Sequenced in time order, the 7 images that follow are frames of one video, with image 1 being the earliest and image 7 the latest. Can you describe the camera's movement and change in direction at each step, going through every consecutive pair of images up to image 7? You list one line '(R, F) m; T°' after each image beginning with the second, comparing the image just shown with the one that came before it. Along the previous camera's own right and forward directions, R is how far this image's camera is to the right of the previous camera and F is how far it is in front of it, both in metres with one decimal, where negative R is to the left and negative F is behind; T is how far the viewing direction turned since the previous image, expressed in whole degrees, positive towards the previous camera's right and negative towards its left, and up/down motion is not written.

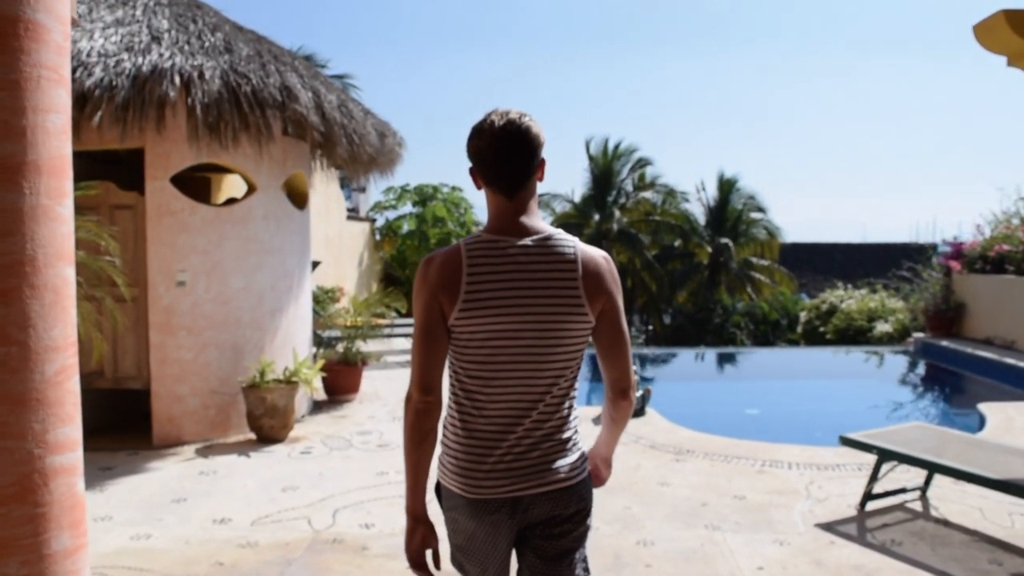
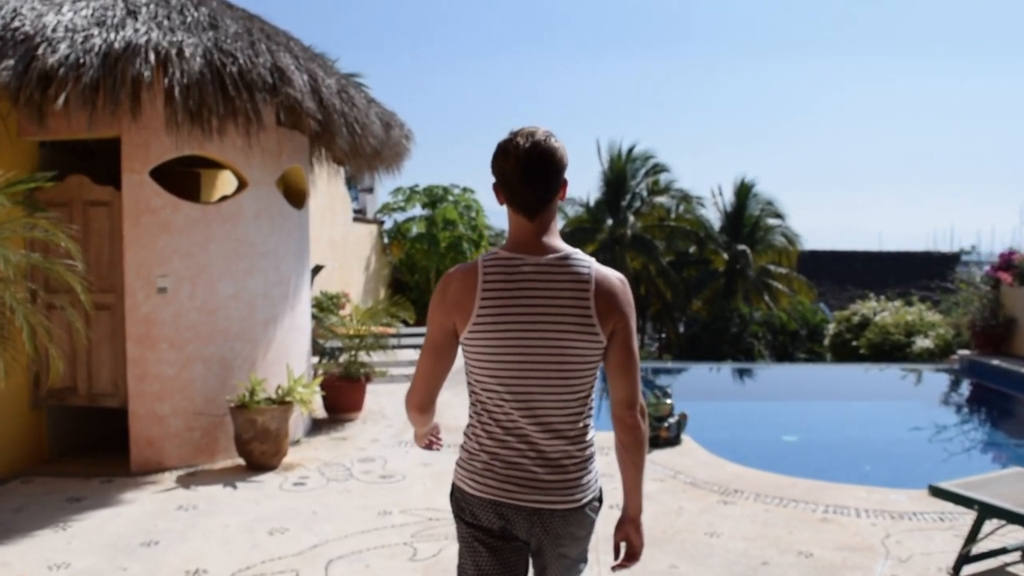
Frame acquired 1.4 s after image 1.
(-0.1, +0.8) m; -1°
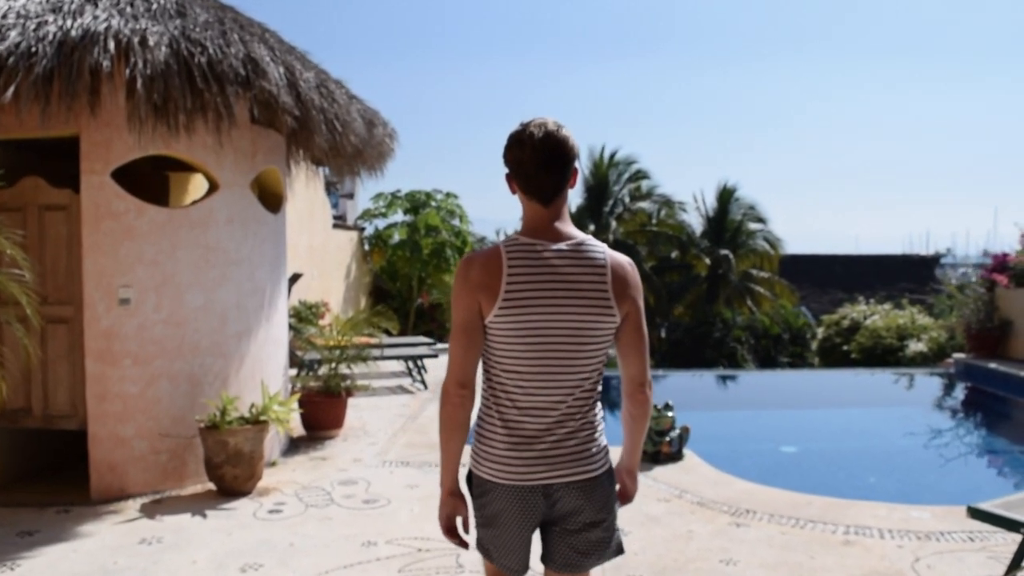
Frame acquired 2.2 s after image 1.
(-0.1, +0.4) m; +1°
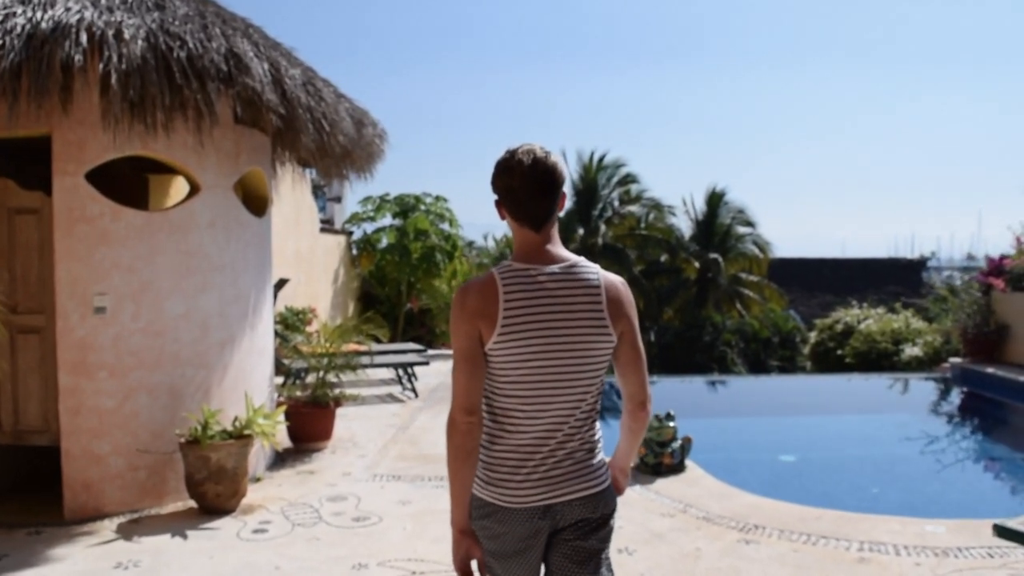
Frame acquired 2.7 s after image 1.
(0.0, +0.2) m; +1°
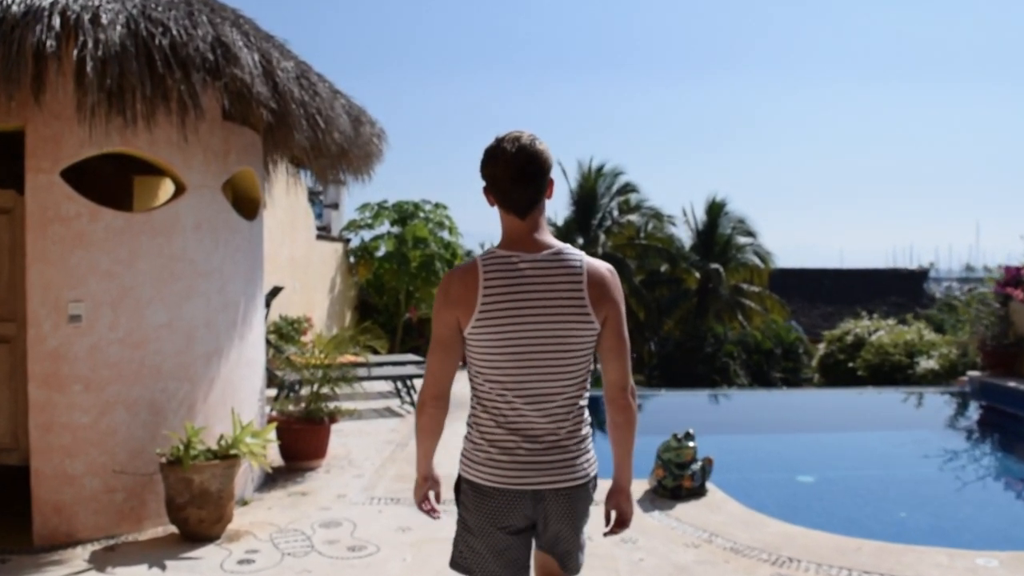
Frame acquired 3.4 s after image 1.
(-0.1, +0.4) m; 0°
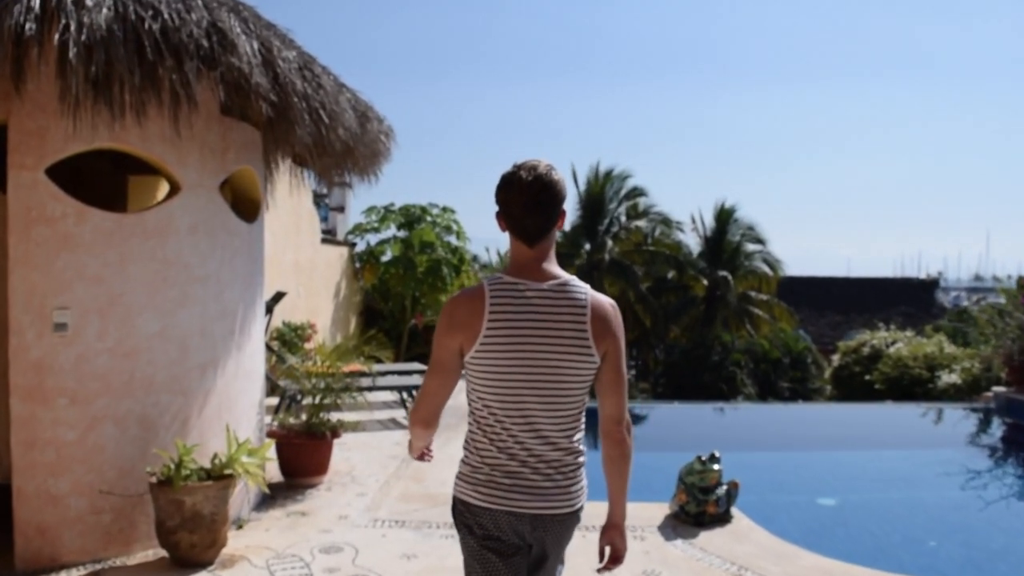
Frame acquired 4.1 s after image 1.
(-0.1, +0.3) m; 0°
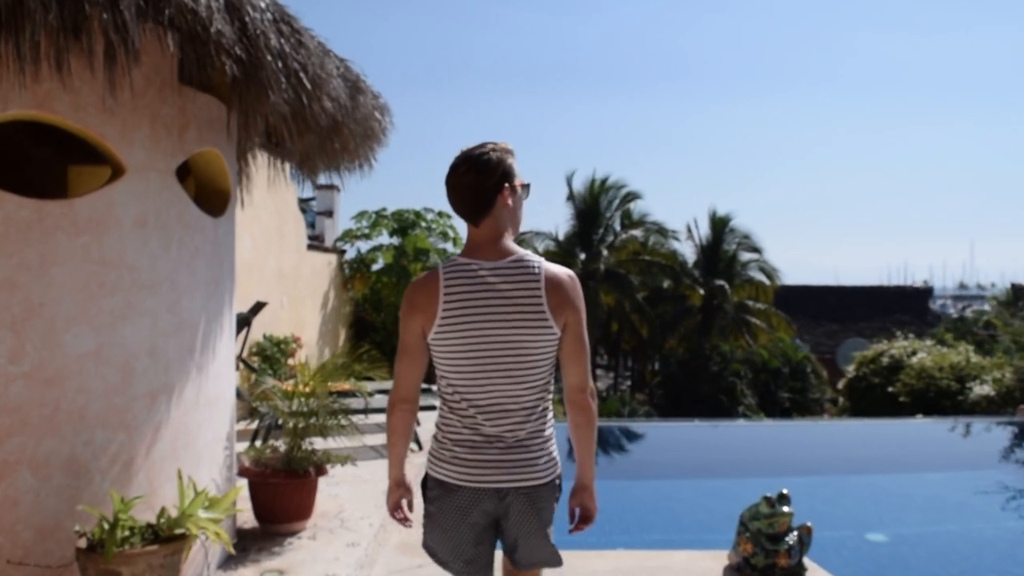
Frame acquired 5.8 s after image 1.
(-0.2, +1.0) m; +1°
